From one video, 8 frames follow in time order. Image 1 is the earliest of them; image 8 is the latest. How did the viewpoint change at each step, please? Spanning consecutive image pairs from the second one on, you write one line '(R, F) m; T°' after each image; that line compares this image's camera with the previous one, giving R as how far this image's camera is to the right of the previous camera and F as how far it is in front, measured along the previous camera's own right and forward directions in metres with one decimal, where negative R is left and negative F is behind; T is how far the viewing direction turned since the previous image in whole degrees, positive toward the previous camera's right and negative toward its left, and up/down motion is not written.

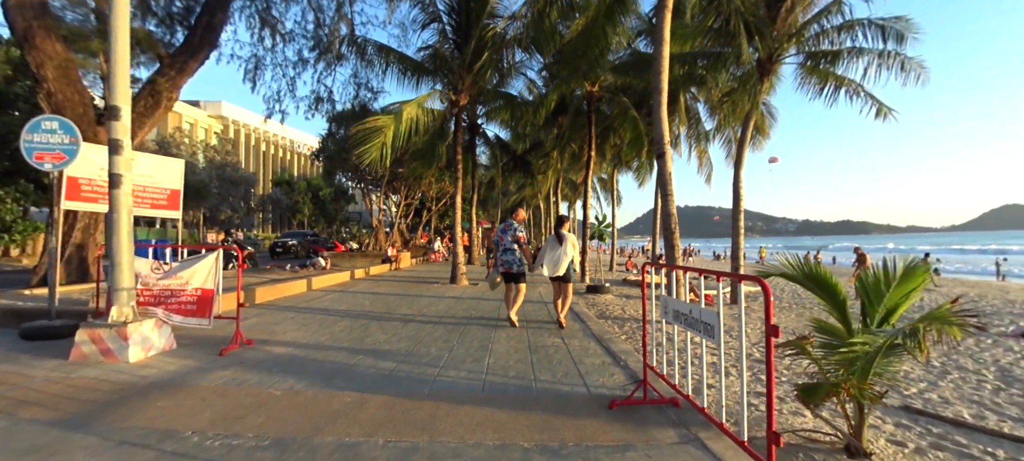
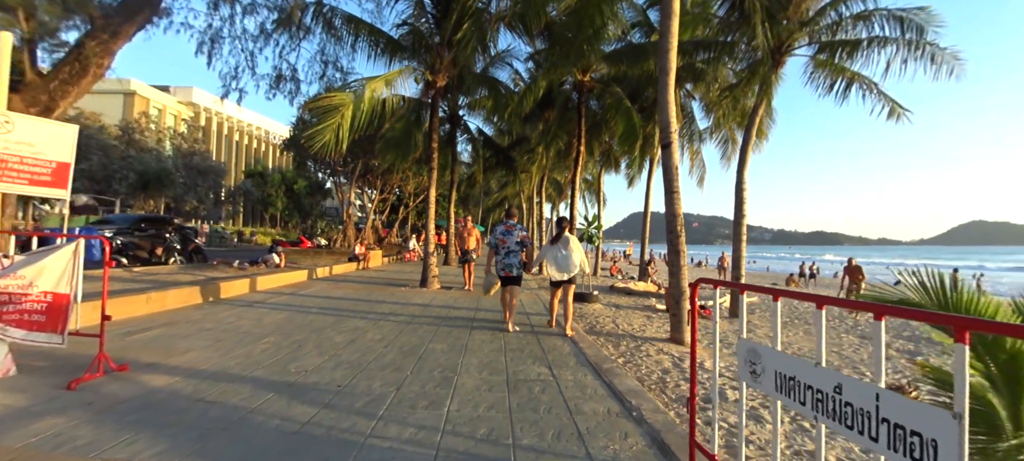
(0.0, +1.2) m; +3°
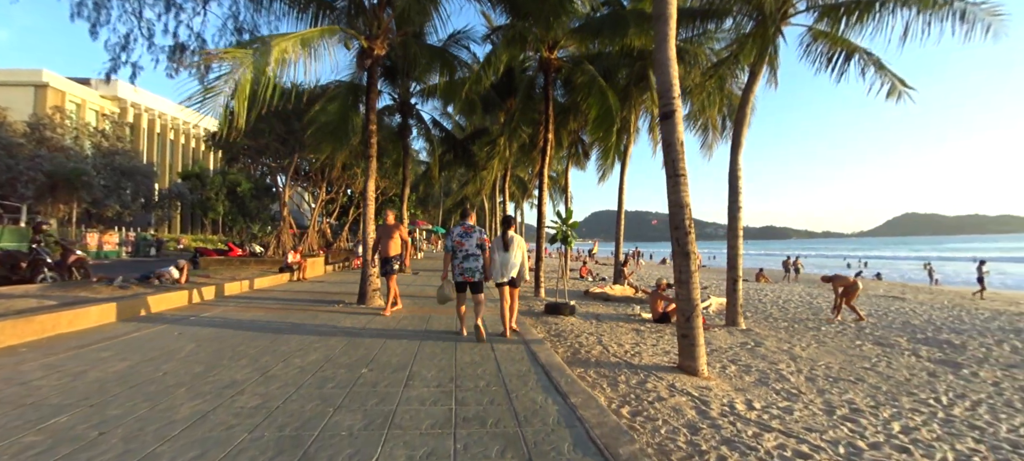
(+0.1, +1.8) m; +5°
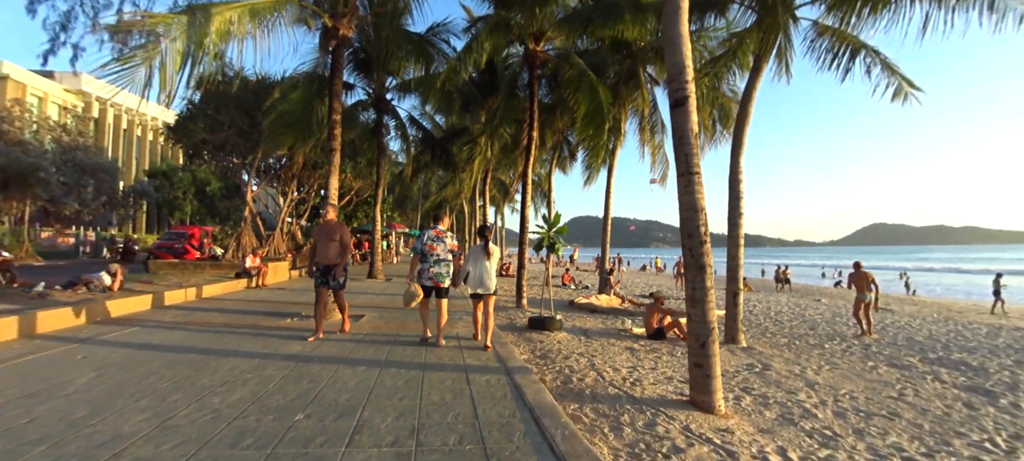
(0.0, +0.9) m; +3°
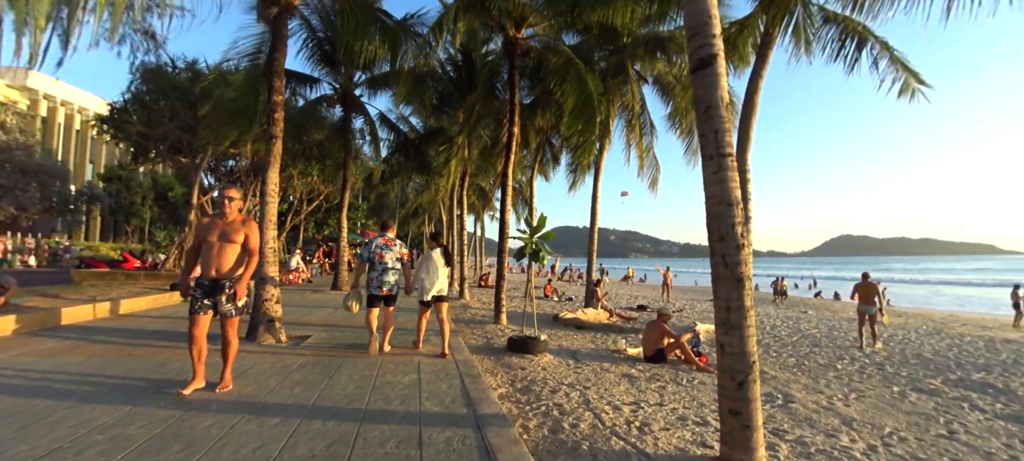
(+0.1, +1.1) m; +3°
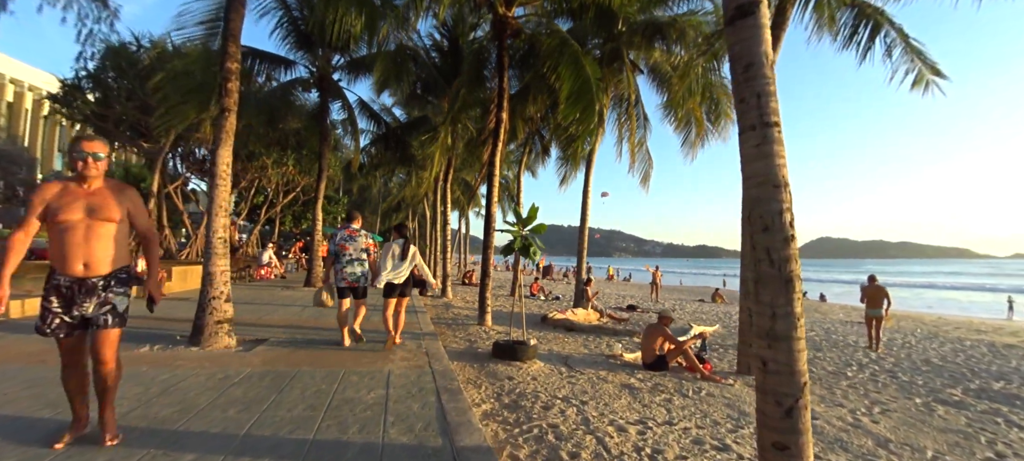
(0.0, +0.7) m; +2°
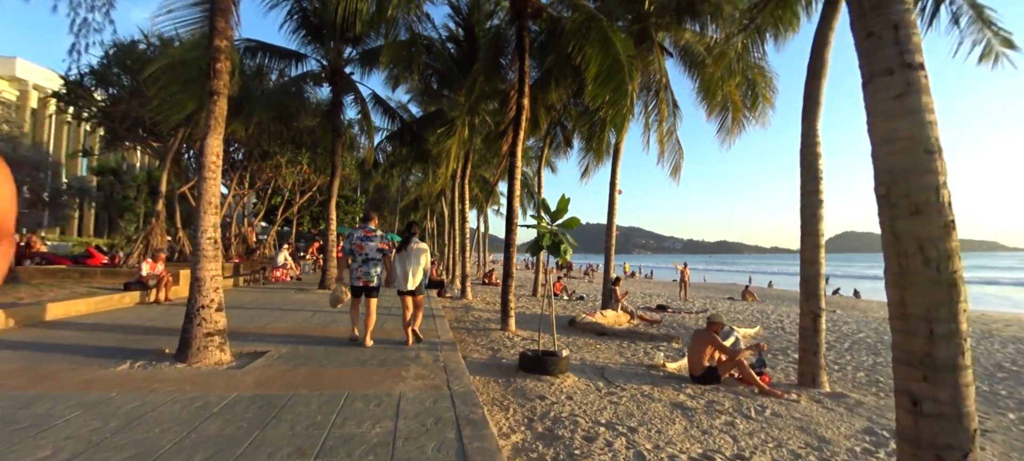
(-0.1, +0.7) m; -2°
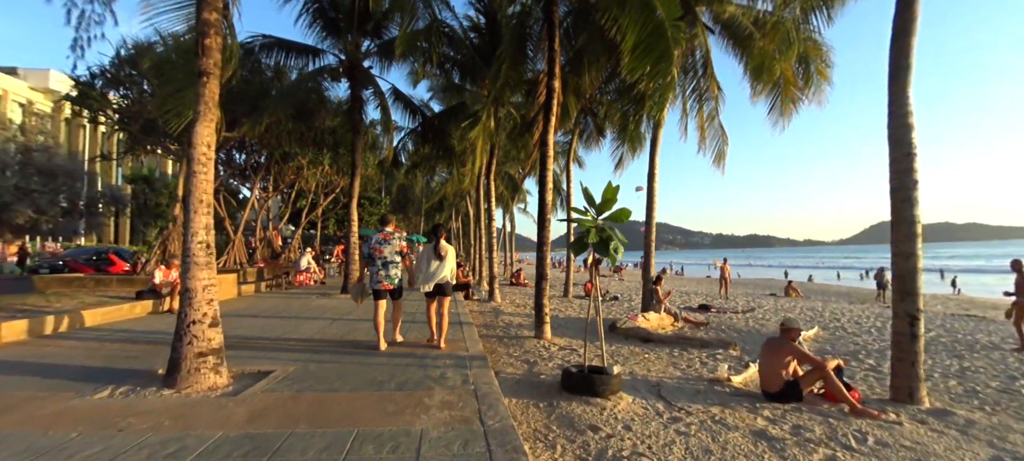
(-0.2, +0.8) m; -3°
